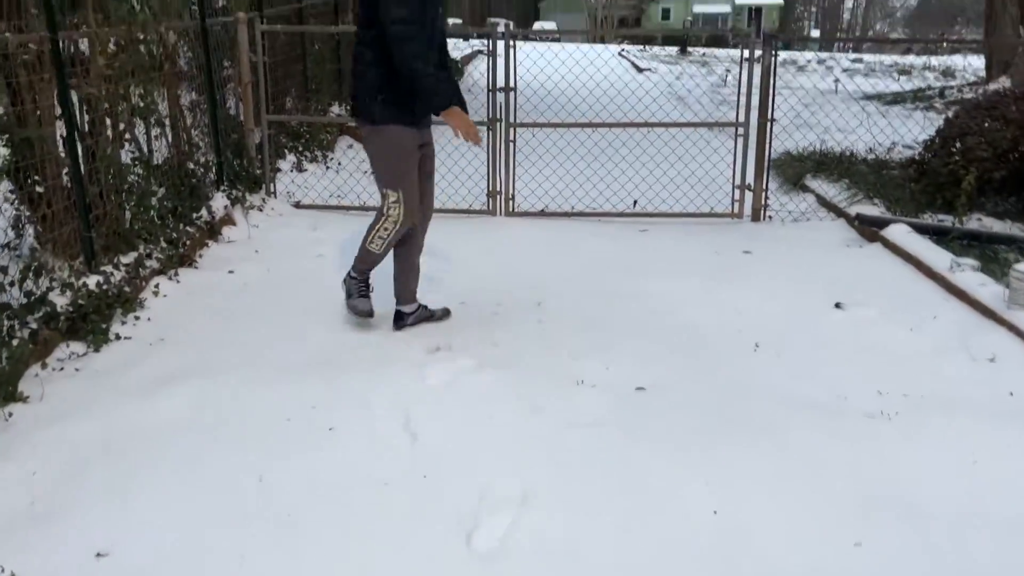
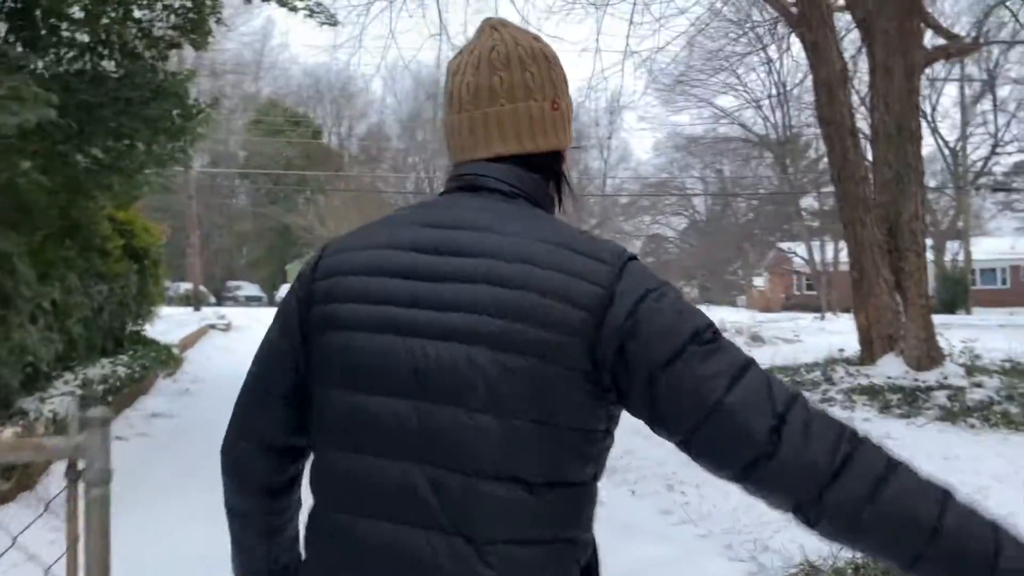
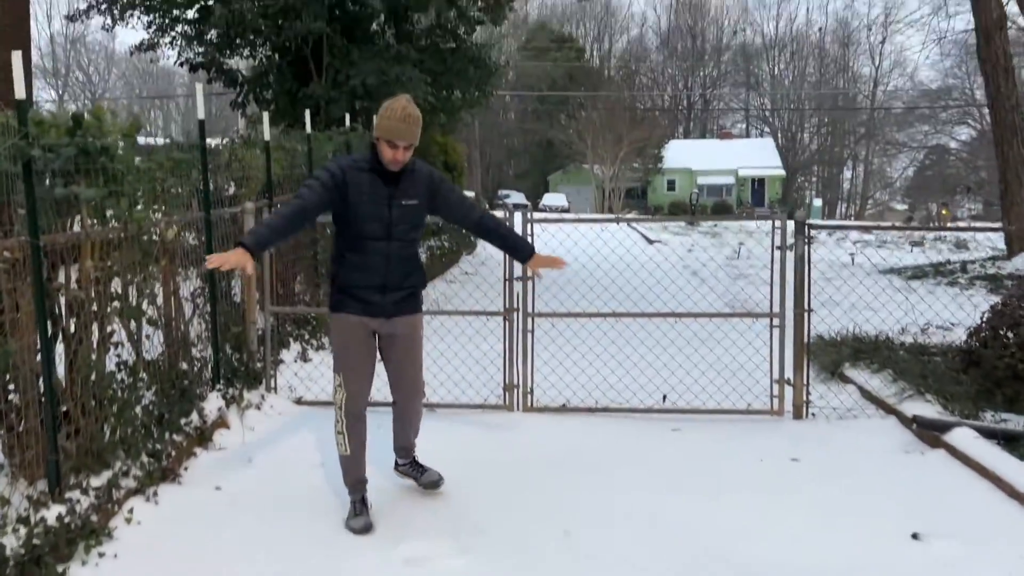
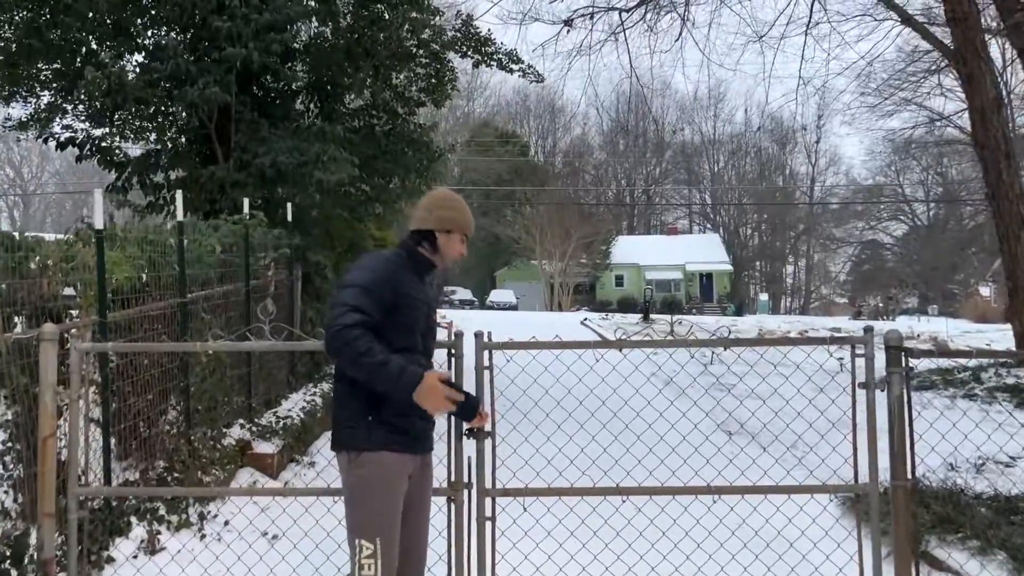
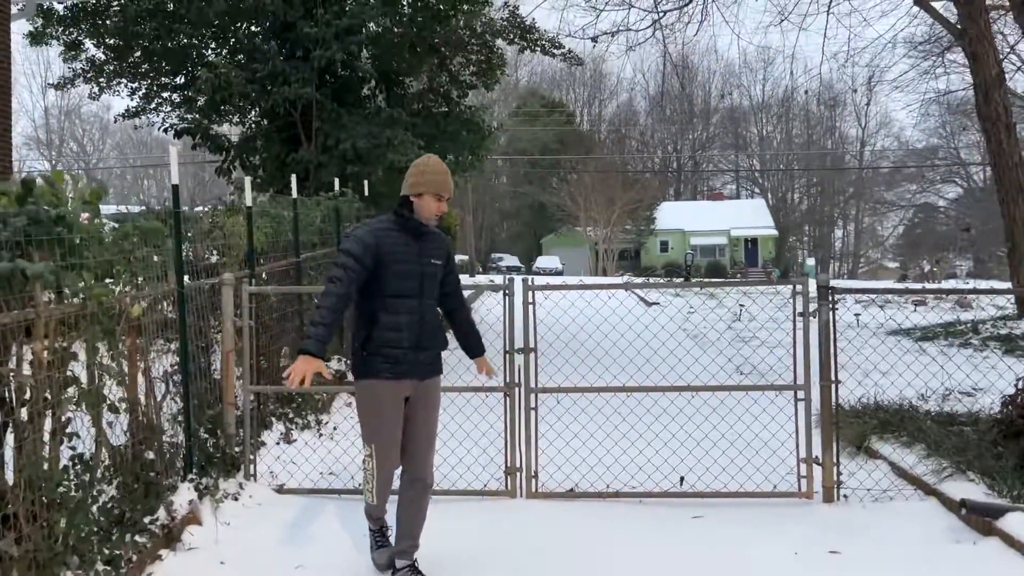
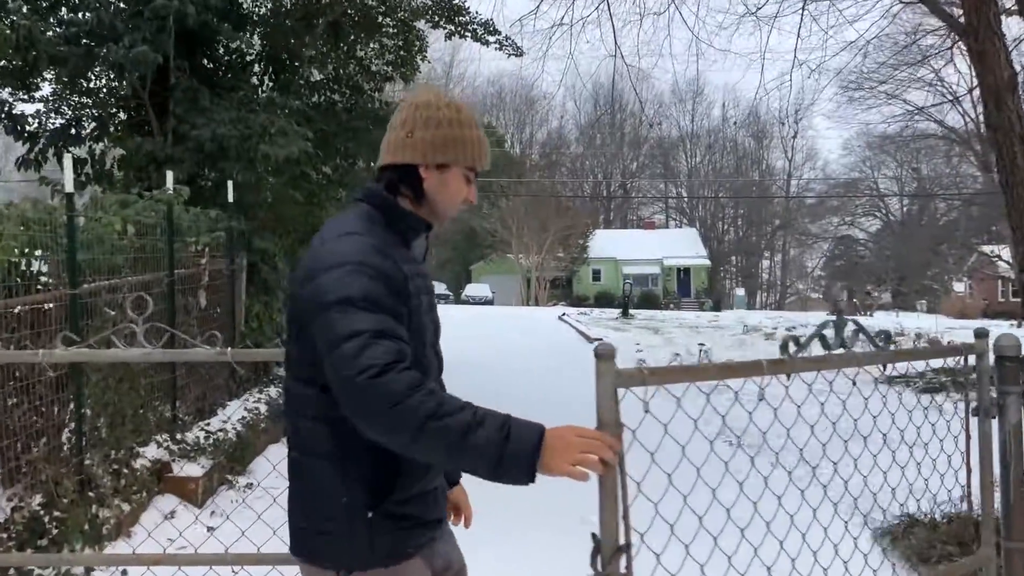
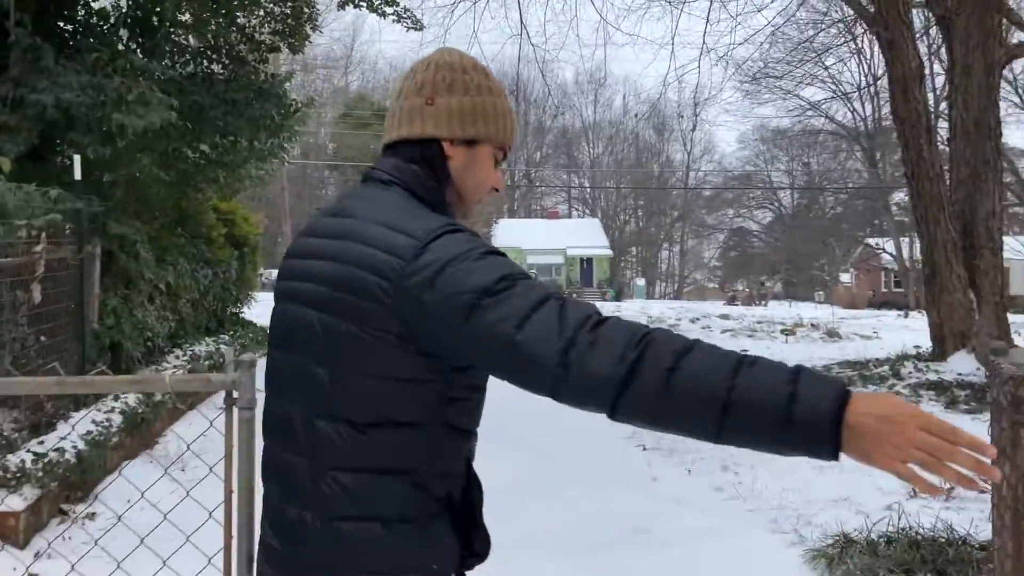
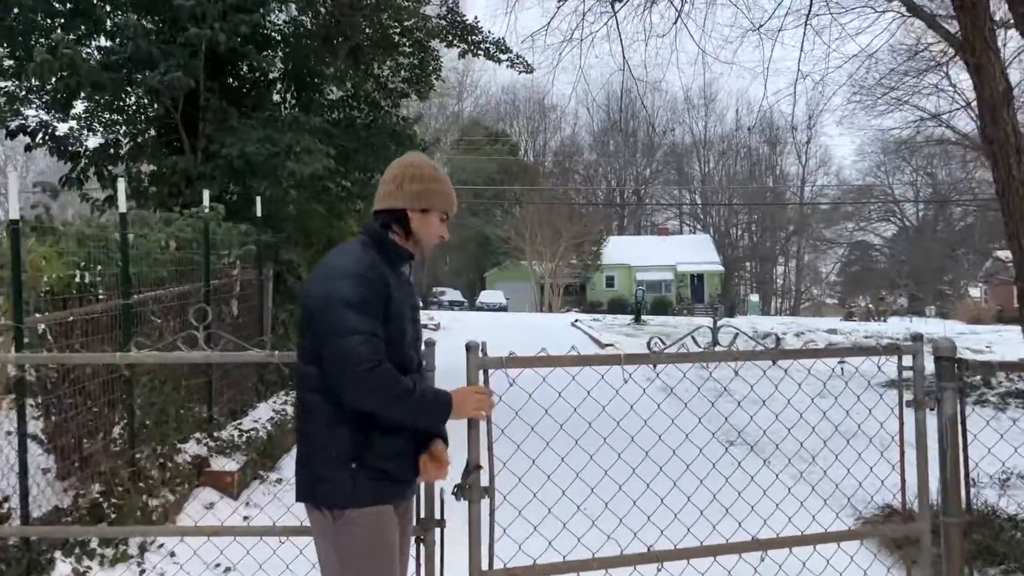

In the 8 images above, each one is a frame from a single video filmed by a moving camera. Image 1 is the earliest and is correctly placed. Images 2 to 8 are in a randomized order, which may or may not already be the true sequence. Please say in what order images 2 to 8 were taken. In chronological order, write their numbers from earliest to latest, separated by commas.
3, 5, 4, 8, 6, 7, 2
